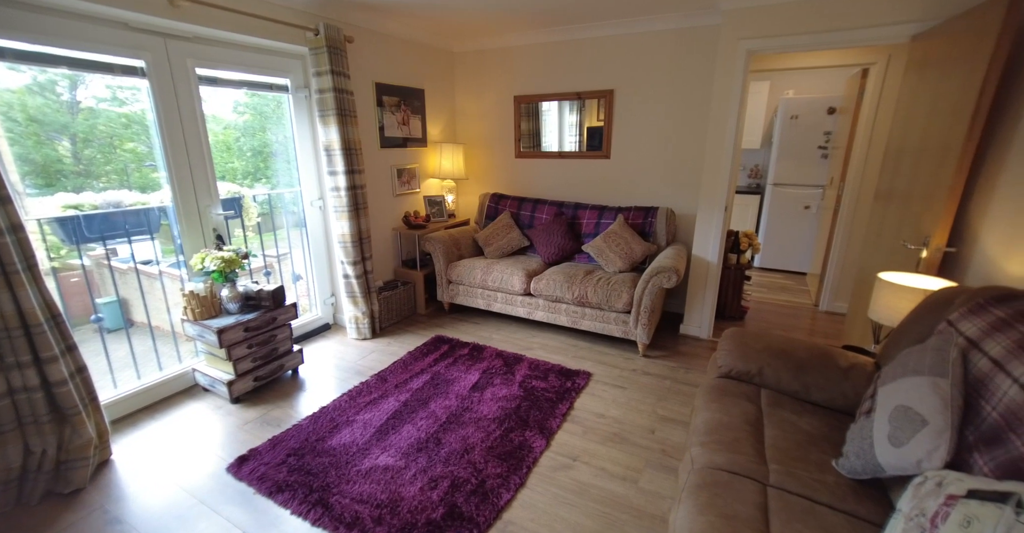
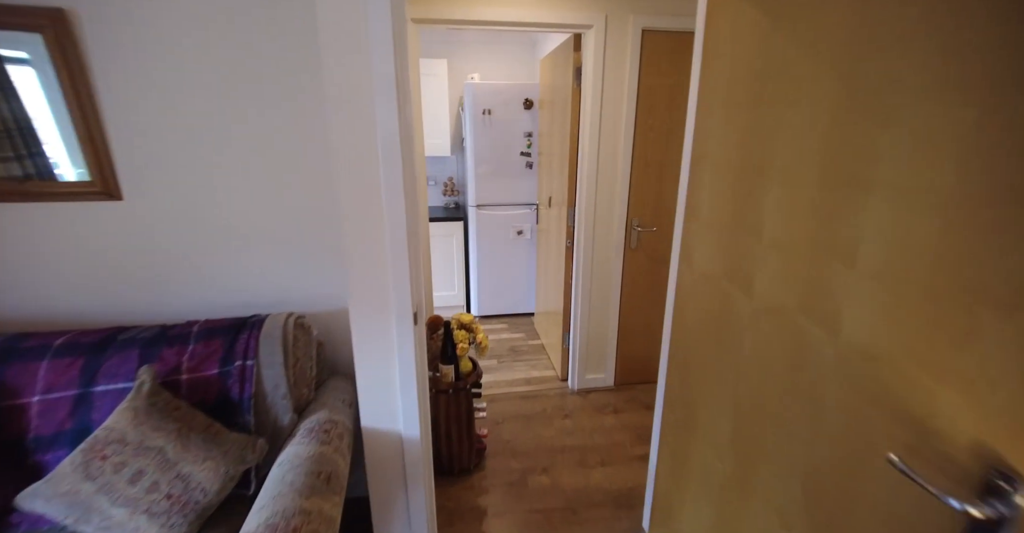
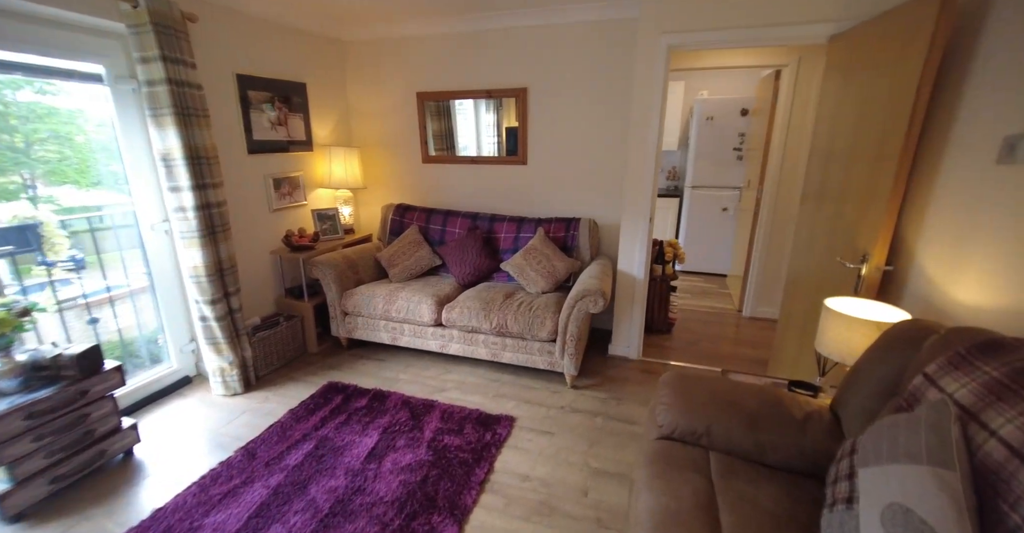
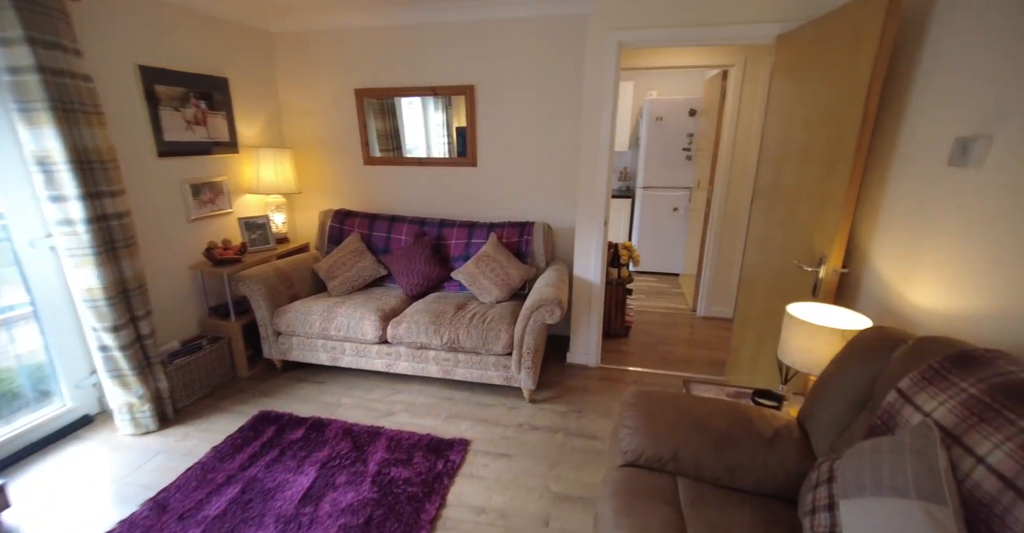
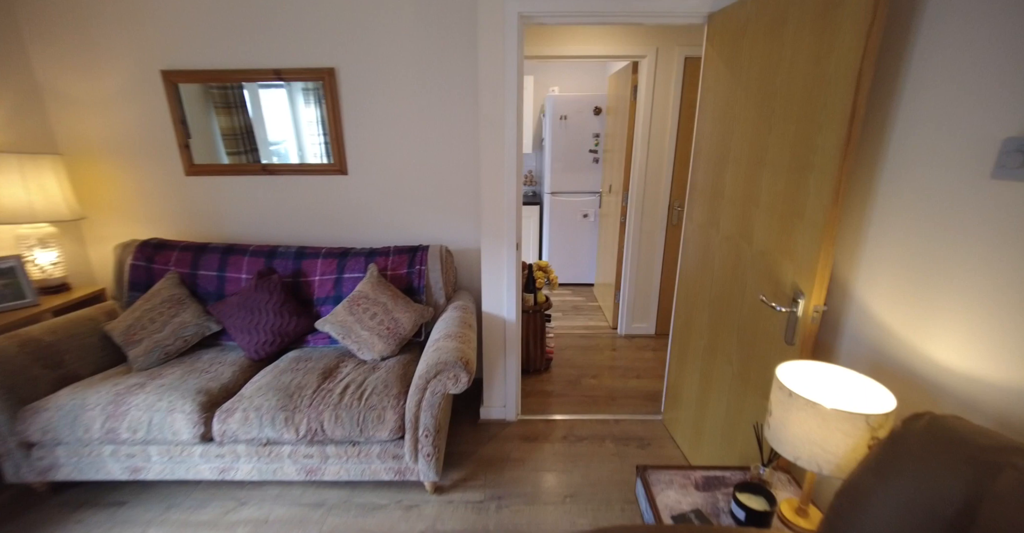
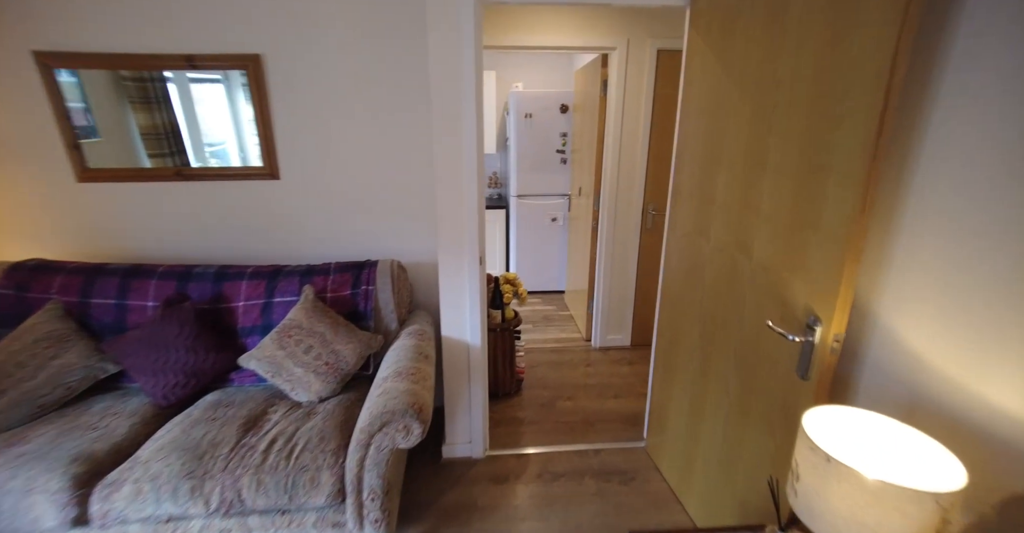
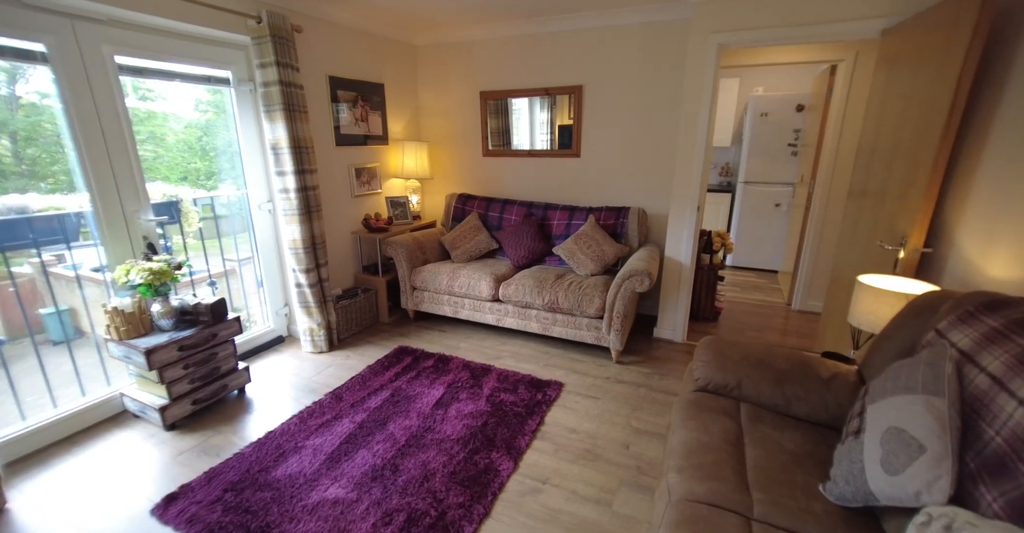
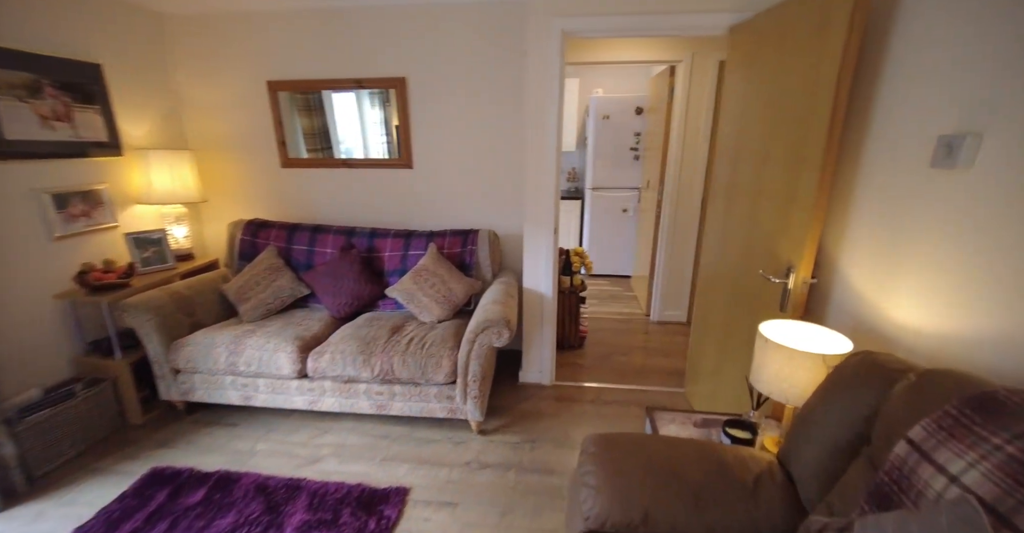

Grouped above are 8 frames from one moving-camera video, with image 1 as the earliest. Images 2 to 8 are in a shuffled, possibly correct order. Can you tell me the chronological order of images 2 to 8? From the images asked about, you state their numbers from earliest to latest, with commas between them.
7, 3, 4, 8, 5, 6, 2
